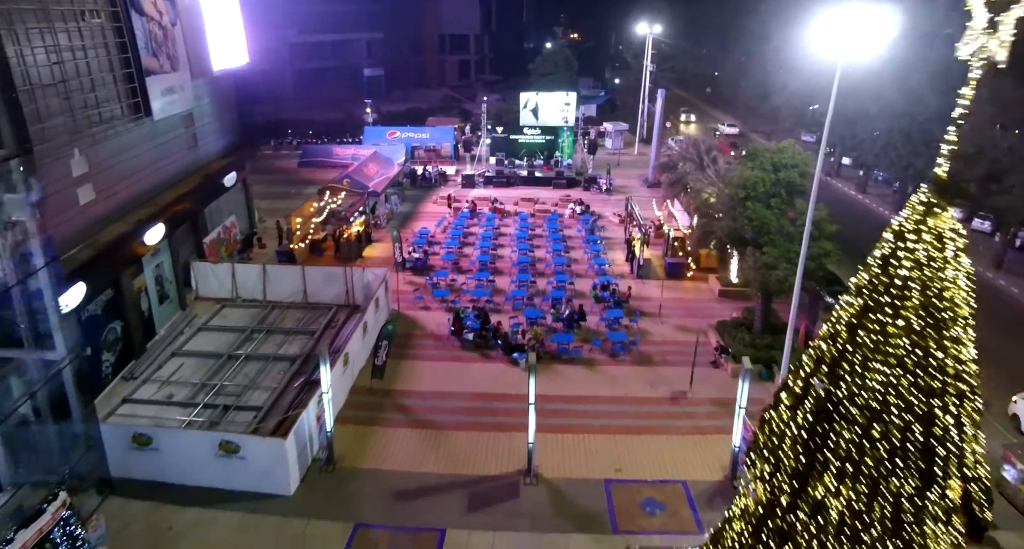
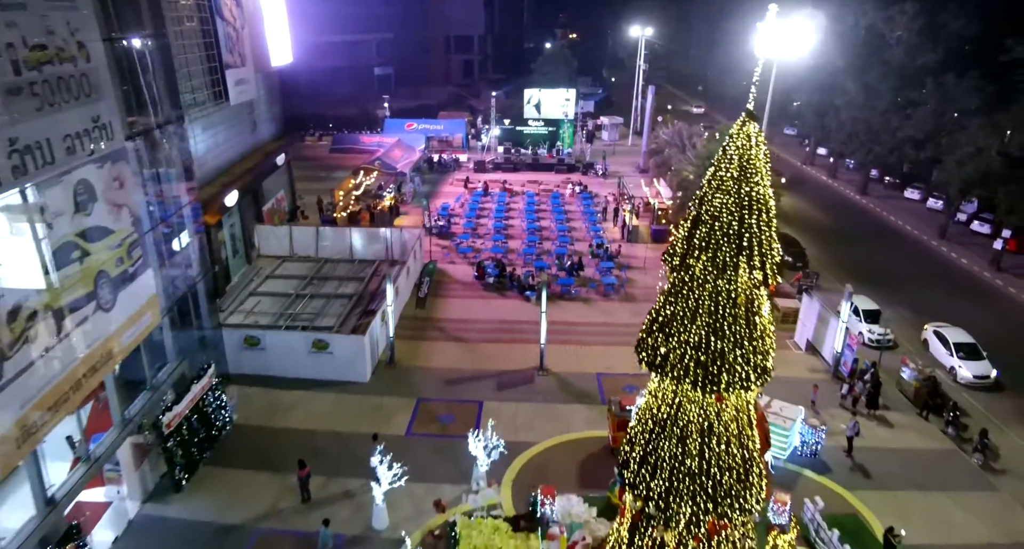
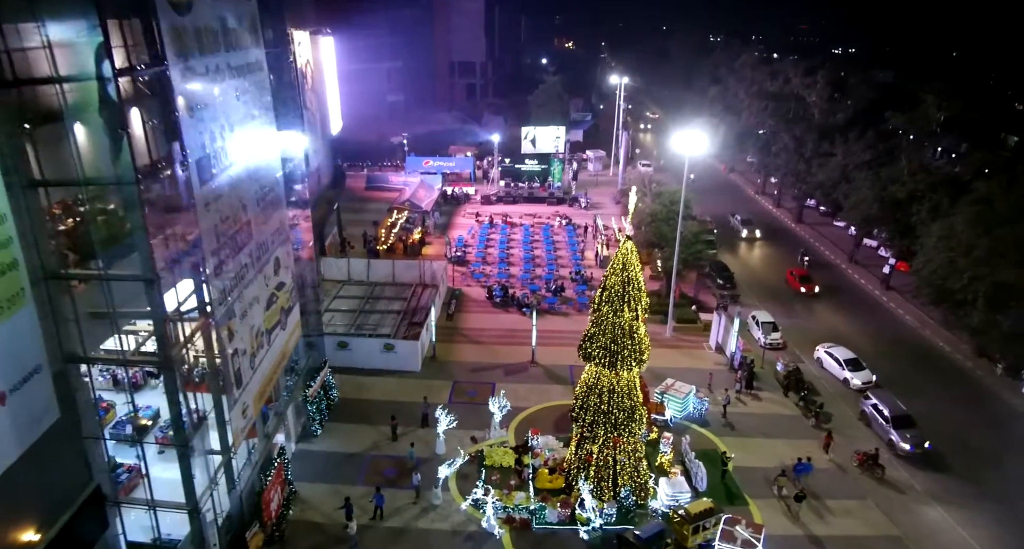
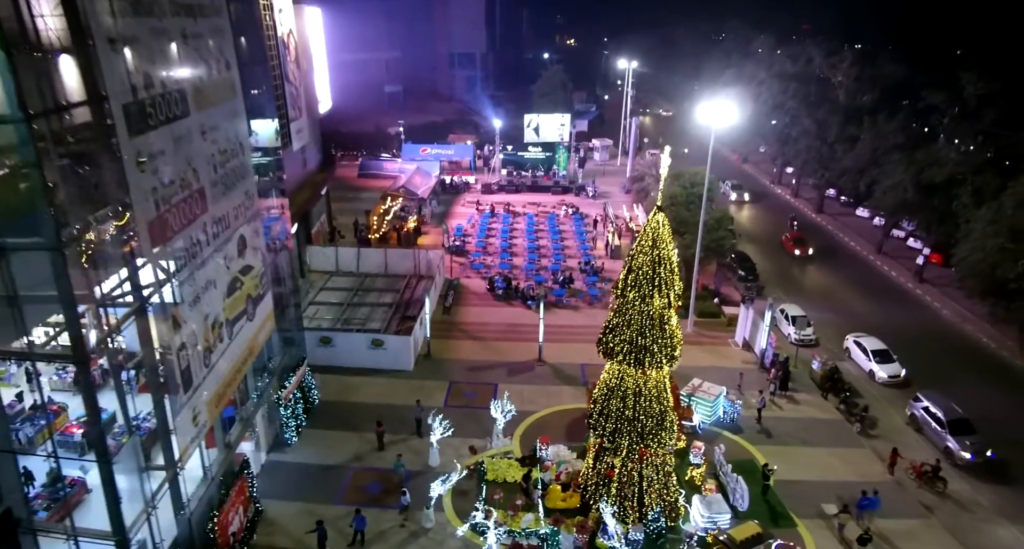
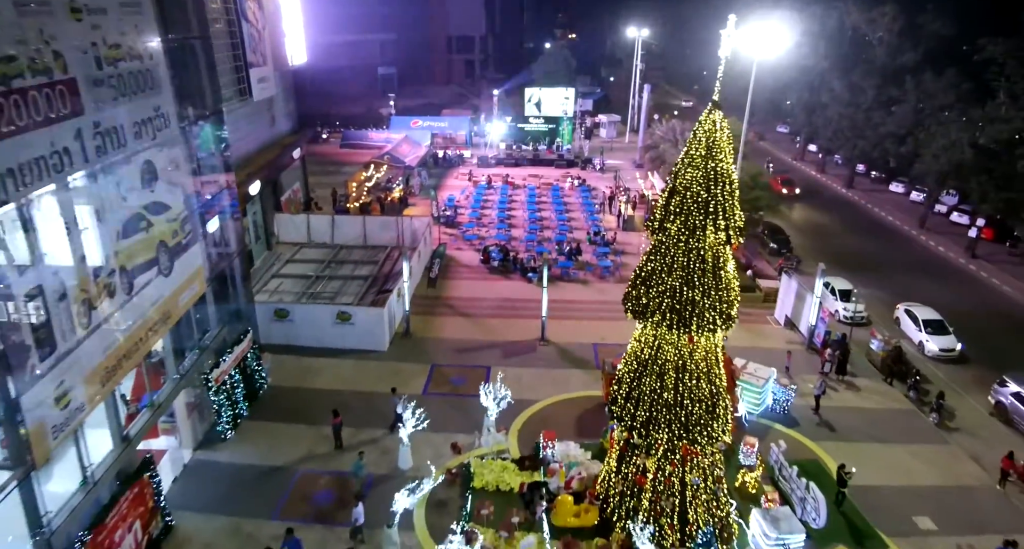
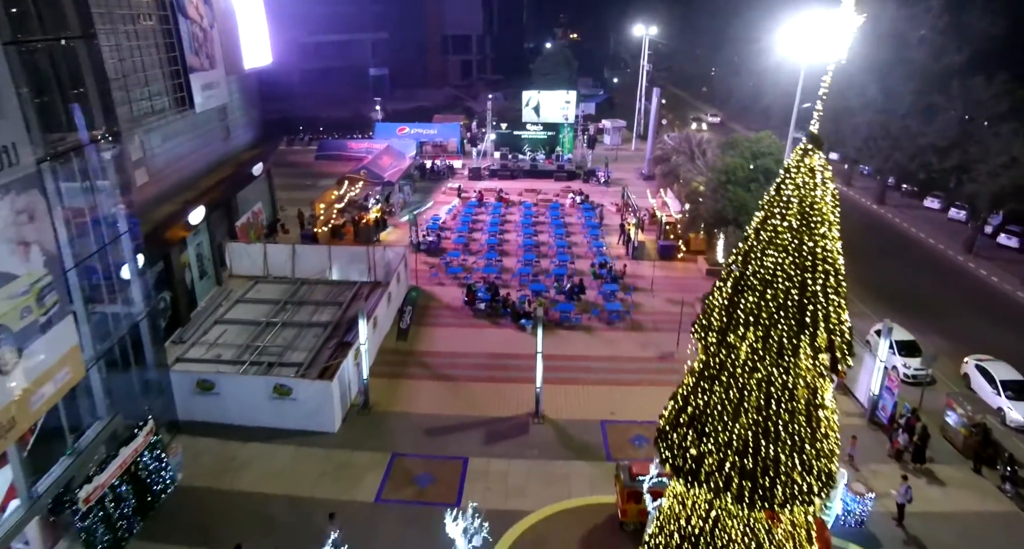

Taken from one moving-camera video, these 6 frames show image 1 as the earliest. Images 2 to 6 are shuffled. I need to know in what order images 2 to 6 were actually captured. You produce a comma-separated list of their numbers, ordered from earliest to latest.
6, 2, 5, 4, 3
